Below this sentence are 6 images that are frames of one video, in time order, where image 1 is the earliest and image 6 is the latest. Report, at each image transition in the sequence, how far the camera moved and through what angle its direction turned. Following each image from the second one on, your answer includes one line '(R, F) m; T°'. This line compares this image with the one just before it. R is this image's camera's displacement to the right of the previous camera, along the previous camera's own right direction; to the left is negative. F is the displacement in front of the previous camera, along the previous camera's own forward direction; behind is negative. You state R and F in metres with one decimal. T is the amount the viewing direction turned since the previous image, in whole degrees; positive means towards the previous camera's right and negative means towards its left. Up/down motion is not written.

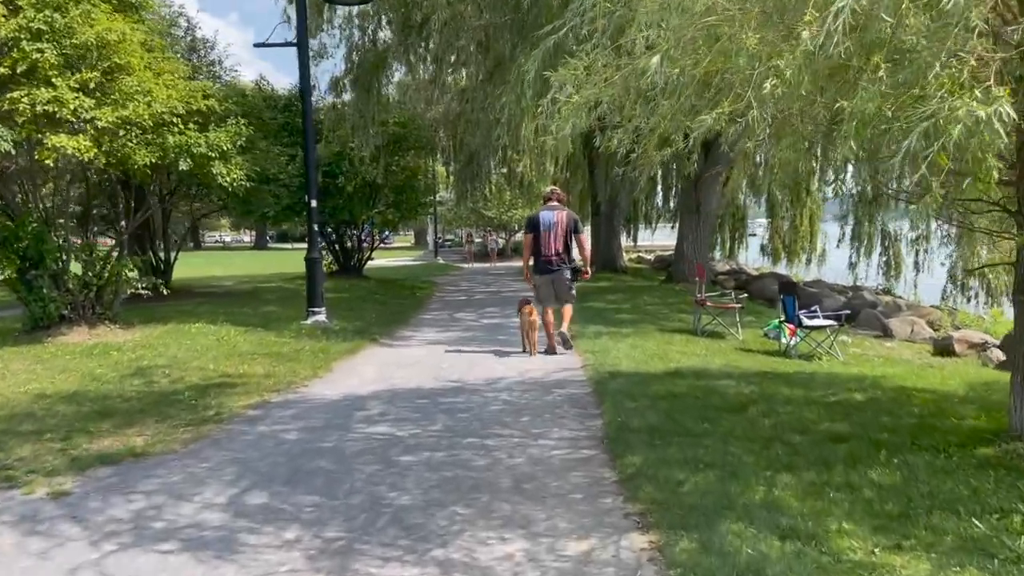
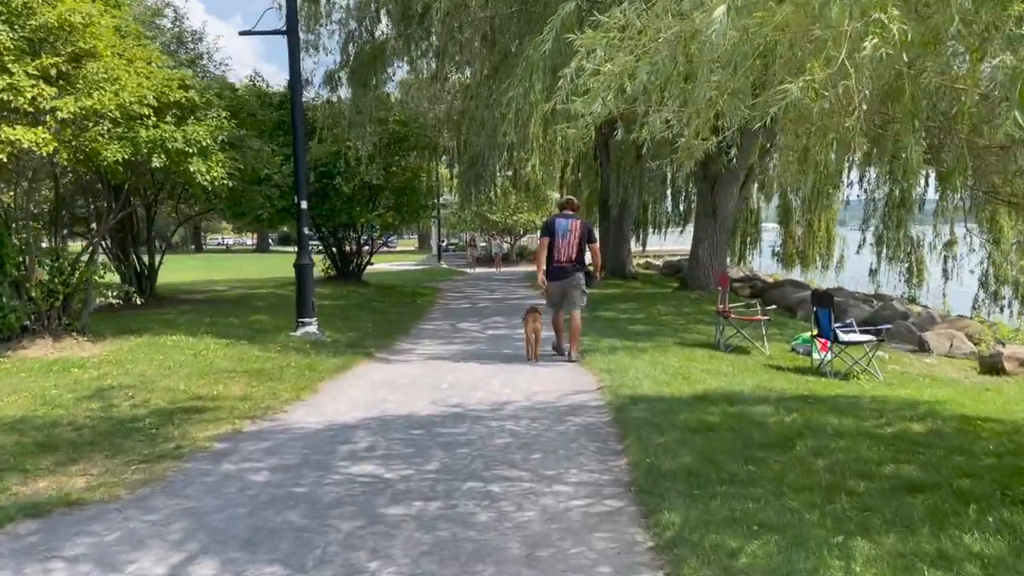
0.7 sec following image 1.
(0.0, +1.0) m; 0°
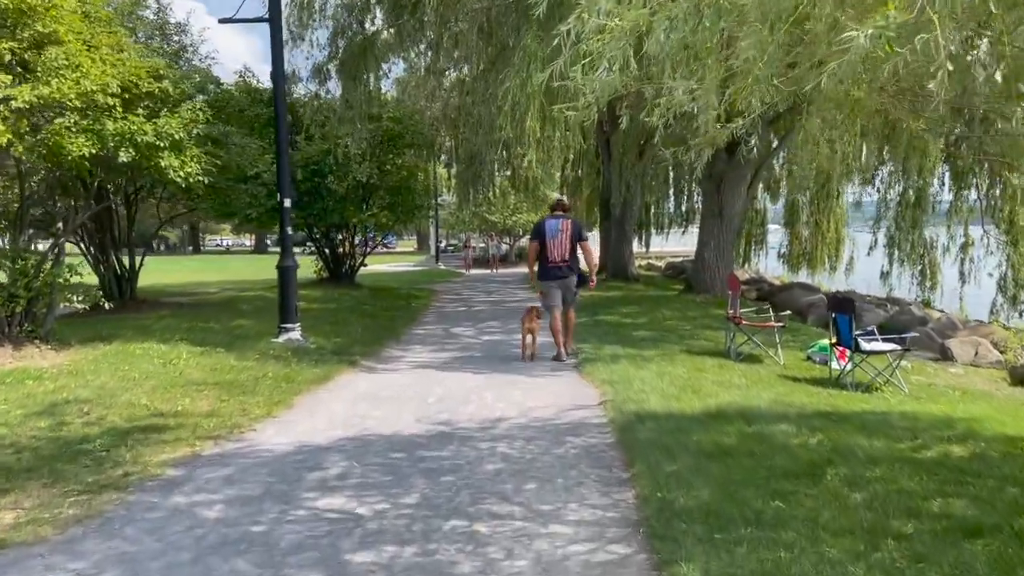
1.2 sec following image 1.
(+0.1, +0.7) m; 0°
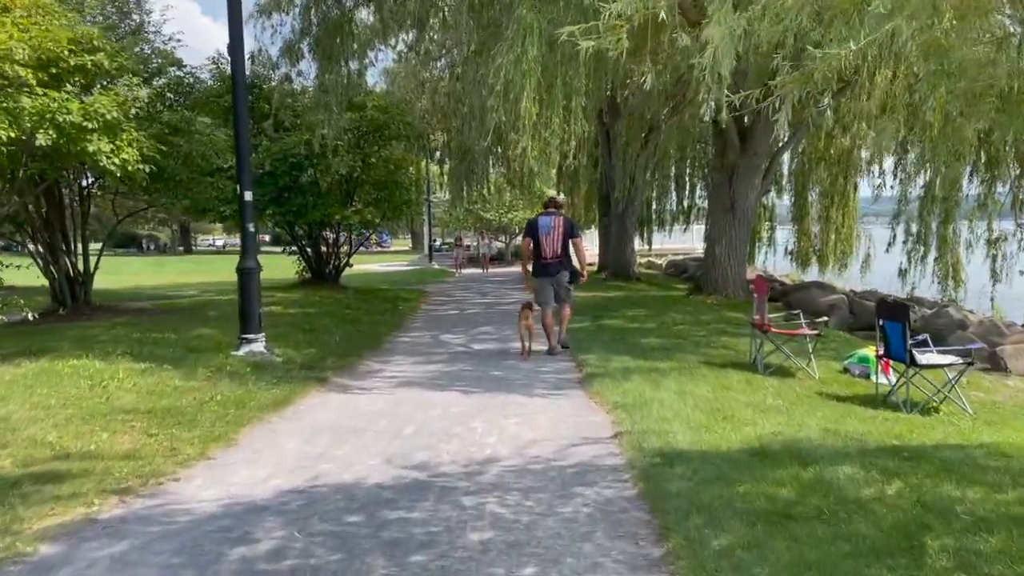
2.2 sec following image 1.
(0.0, +1.4) m; 0°
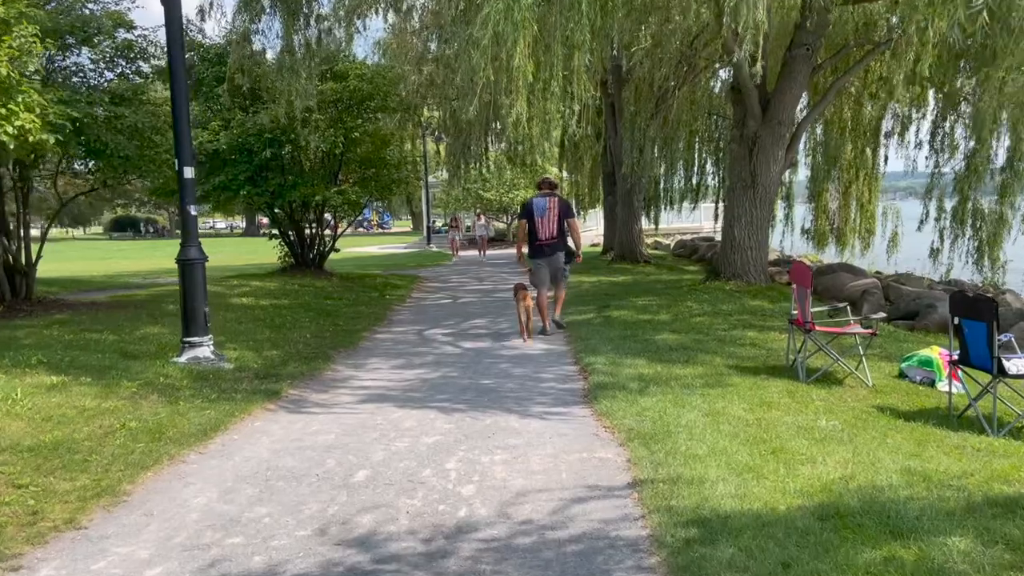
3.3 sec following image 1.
(+0.1, +1.6) m; 0°
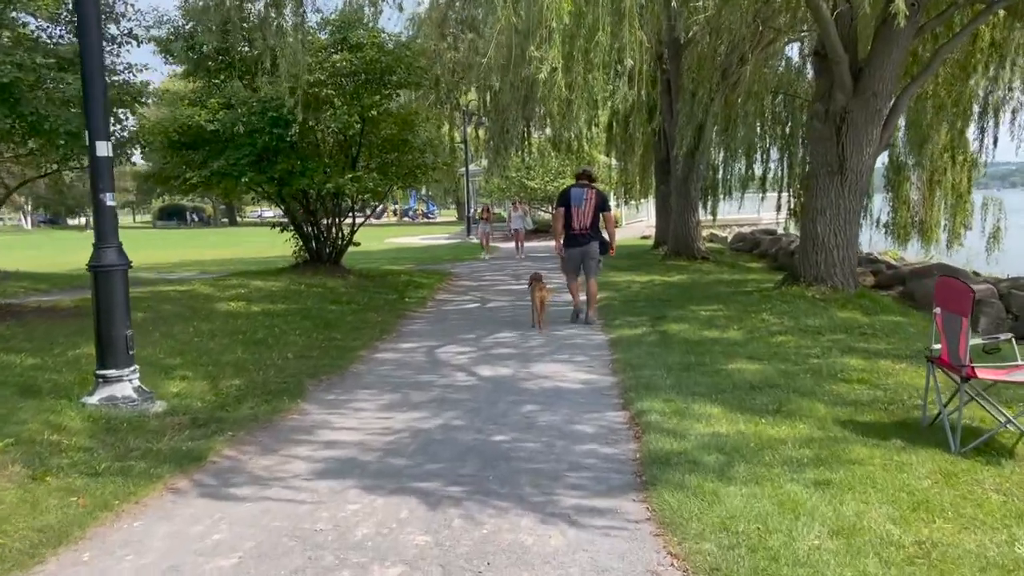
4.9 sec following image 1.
(+0.2, +2.3) m; -3°
